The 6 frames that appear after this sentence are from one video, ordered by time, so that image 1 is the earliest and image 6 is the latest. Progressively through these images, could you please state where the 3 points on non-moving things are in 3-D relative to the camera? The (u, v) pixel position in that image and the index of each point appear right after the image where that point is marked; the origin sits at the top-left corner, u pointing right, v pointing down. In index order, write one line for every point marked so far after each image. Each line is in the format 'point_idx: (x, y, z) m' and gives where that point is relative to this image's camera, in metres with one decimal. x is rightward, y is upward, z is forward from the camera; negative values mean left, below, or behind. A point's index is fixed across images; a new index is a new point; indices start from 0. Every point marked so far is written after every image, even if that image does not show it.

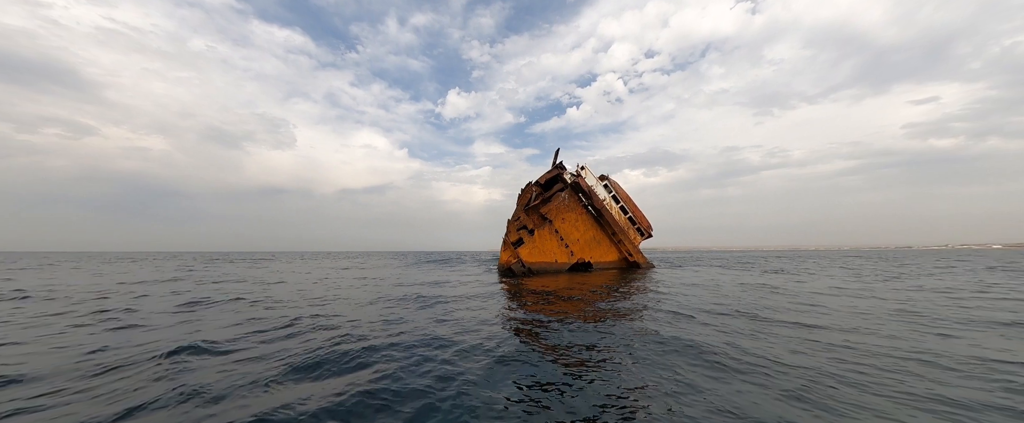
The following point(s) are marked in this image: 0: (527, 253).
0: (+0.4, -1.8, +12.7) m
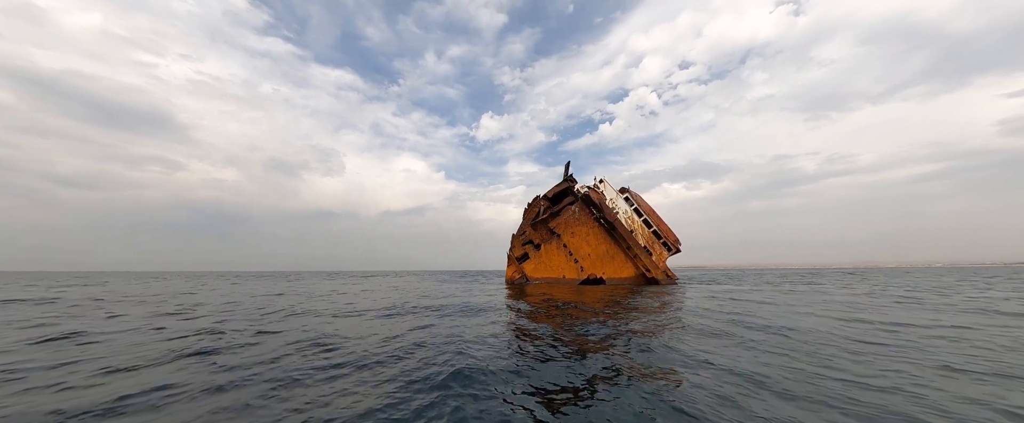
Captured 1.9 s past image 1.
0: (+0.7, -2.5, +12.2) m
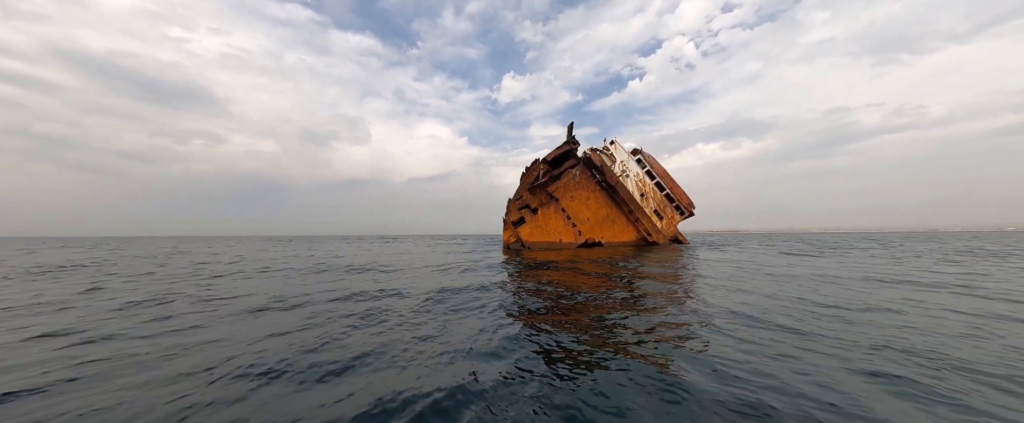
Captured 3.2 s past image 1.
0: (+0.6, -0.9, +12.2) m
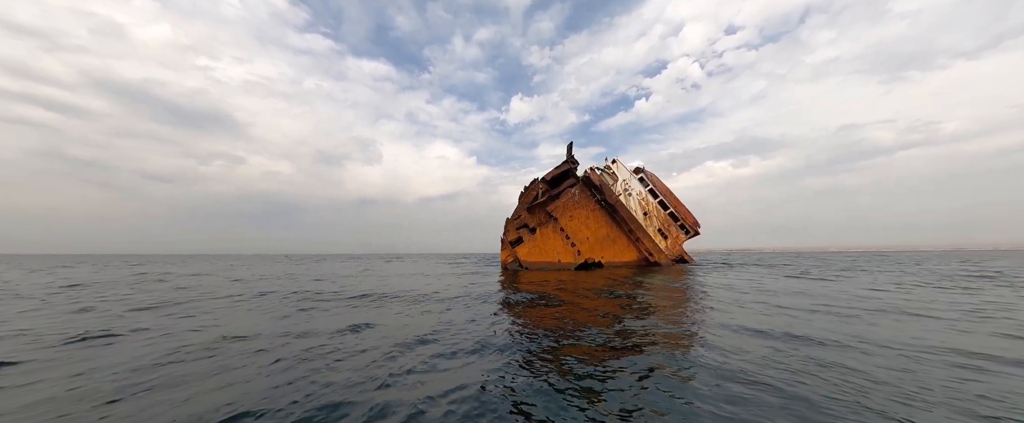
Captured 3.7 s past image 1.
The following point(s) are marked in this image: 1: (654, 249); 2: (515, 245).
0: (+0.6, -1.7, +12.0) m
1: (+6.3, -1.7, +12.3) m
2: (+0.1, -1.5, +12.4) m
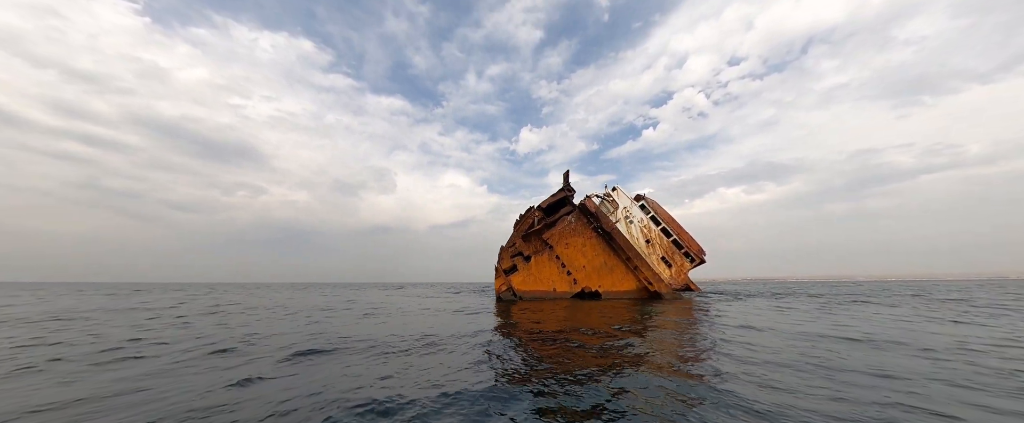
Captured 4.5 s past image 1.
0: (+0.3, -2.9, +11.8) m
1: (+6.1, -2.9, +11.9) m
2: (-0.1, -2.7, +12.1) m
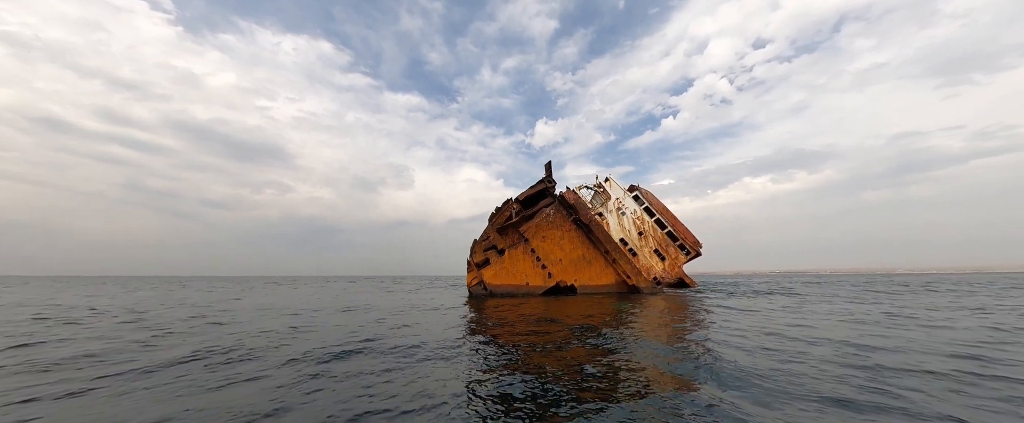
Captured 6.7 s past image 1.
0: (-0.7, -2.6, +11.5) m
1: (+5.1, -2.5, +11.4) m
2: (-1.1, -2.4, +11.9) m
